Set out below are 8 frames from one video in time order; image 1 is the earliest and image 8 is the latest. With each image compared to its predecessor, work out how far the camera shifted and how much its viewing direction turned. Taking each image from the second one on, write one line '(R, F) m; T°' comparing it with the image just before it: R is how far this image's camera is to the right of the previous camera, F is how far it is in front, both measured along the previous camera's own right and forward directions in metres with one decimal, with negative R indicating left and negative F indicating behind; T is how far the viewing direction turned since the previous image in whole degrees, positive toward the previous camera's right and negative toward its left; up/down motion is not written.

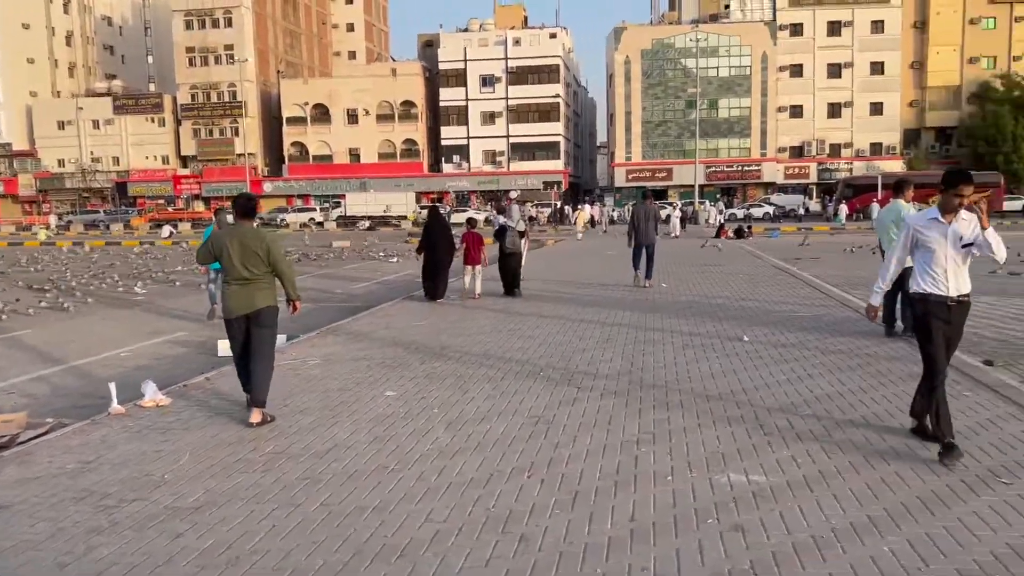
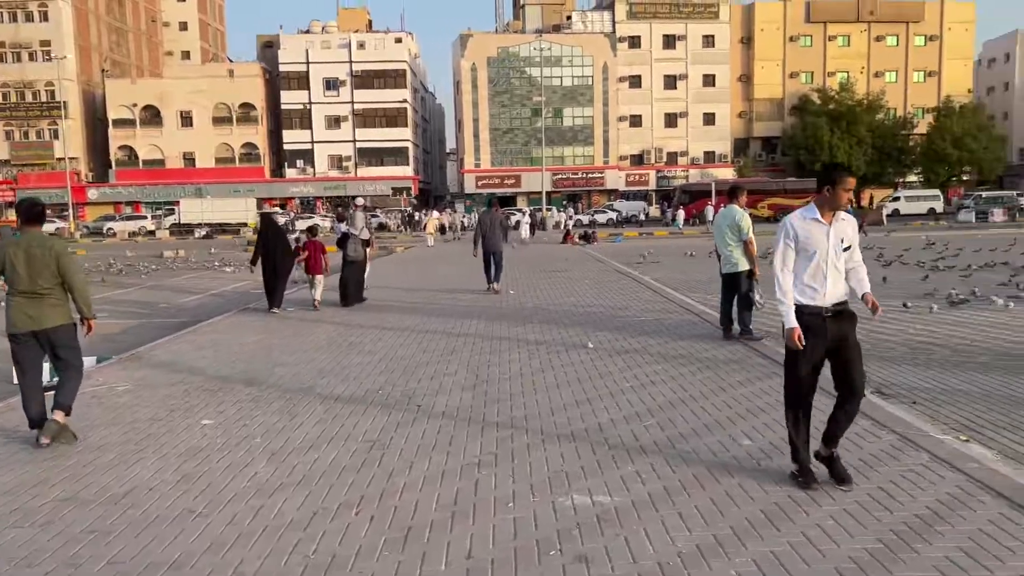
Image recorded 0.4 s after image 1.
(0.0, +0.5) m; +10°
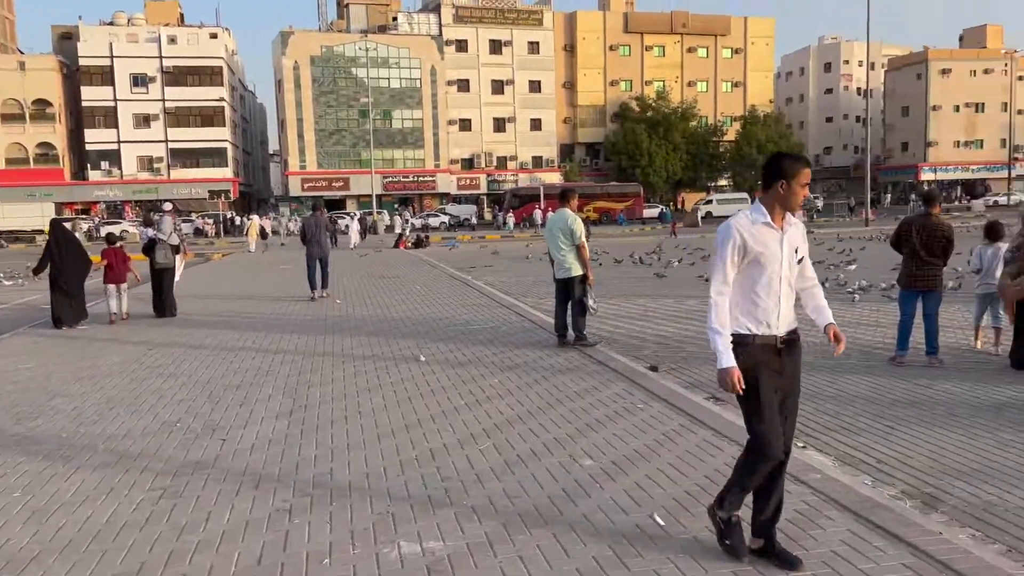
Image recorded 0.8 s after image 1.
(+0.1, +0.6) m; +11°
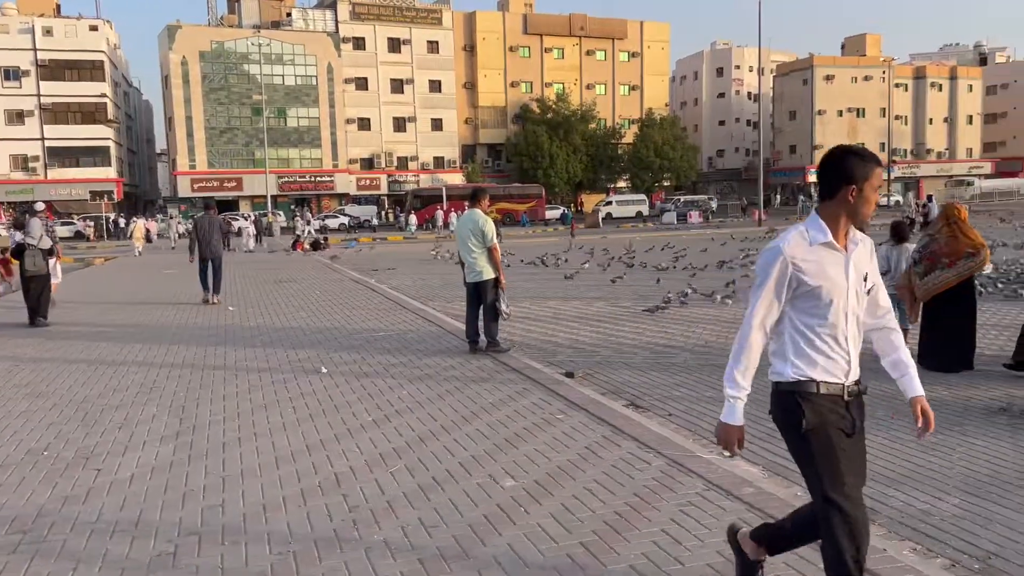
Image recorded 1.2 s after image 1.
(-0.1, +0.4) m; +7°
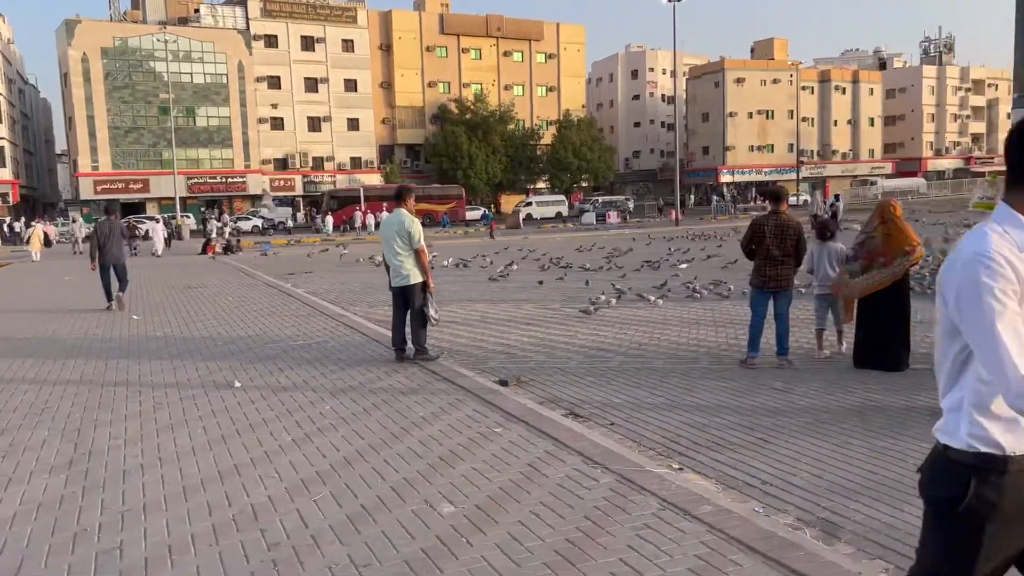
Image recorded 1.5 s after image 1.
(-0.1, +0.4) m; +5°
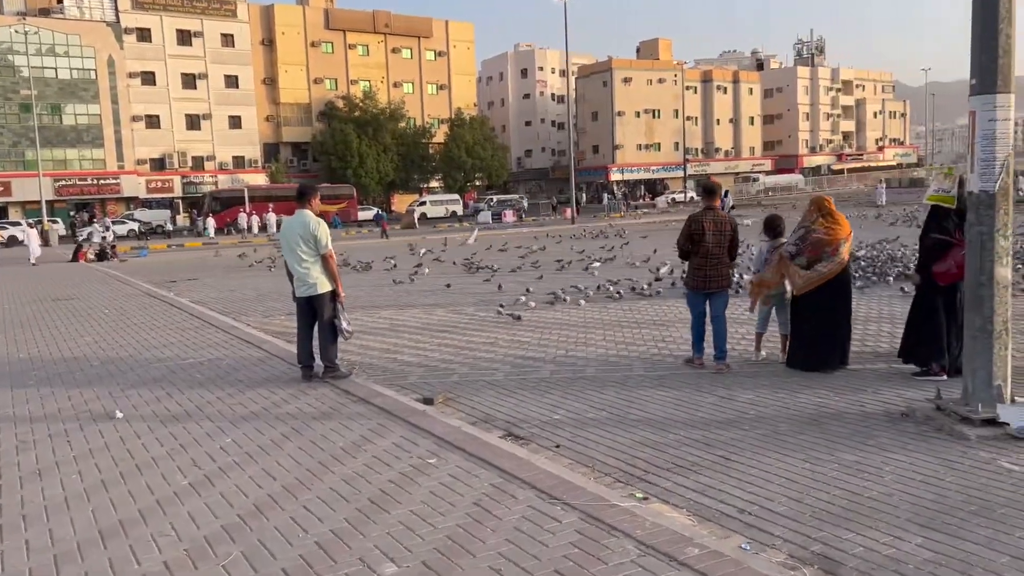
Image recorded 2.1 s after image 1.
(-0.2, +0.7) m; +7°
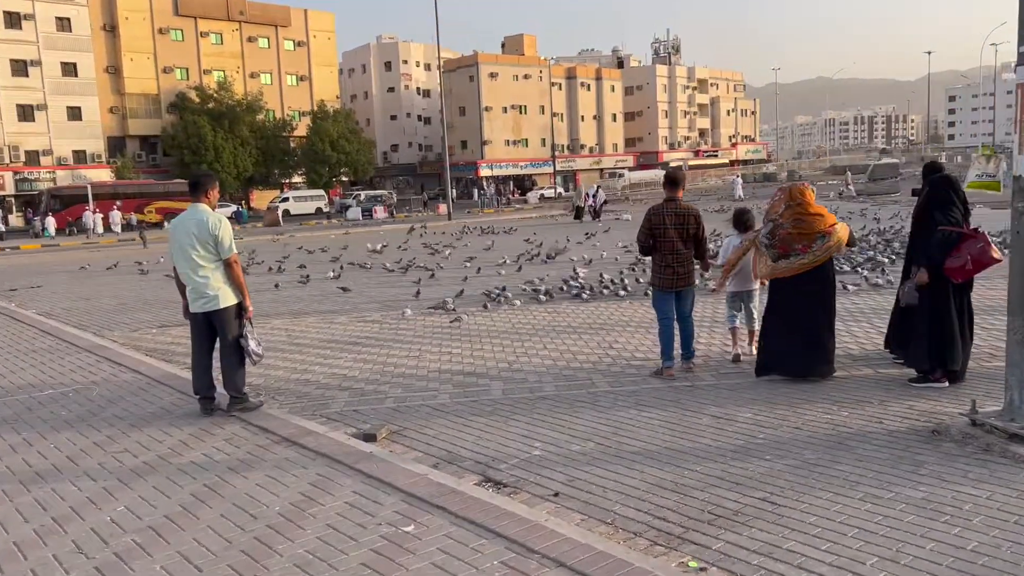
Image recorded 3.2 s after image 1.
(-0.6, +1.2) m; +9°
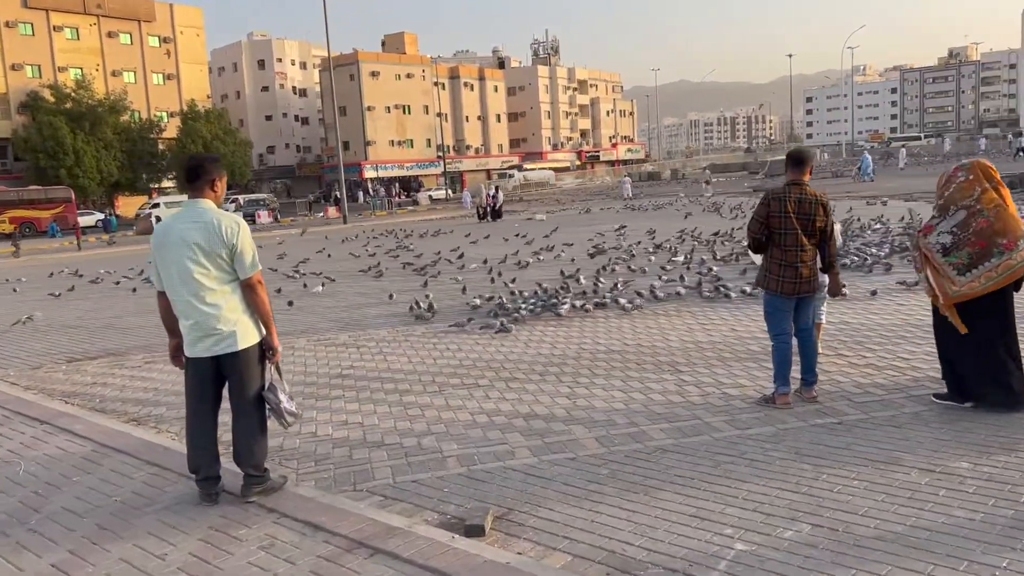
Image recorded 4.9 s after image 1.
(-1.3, +1.7) m; +8°
